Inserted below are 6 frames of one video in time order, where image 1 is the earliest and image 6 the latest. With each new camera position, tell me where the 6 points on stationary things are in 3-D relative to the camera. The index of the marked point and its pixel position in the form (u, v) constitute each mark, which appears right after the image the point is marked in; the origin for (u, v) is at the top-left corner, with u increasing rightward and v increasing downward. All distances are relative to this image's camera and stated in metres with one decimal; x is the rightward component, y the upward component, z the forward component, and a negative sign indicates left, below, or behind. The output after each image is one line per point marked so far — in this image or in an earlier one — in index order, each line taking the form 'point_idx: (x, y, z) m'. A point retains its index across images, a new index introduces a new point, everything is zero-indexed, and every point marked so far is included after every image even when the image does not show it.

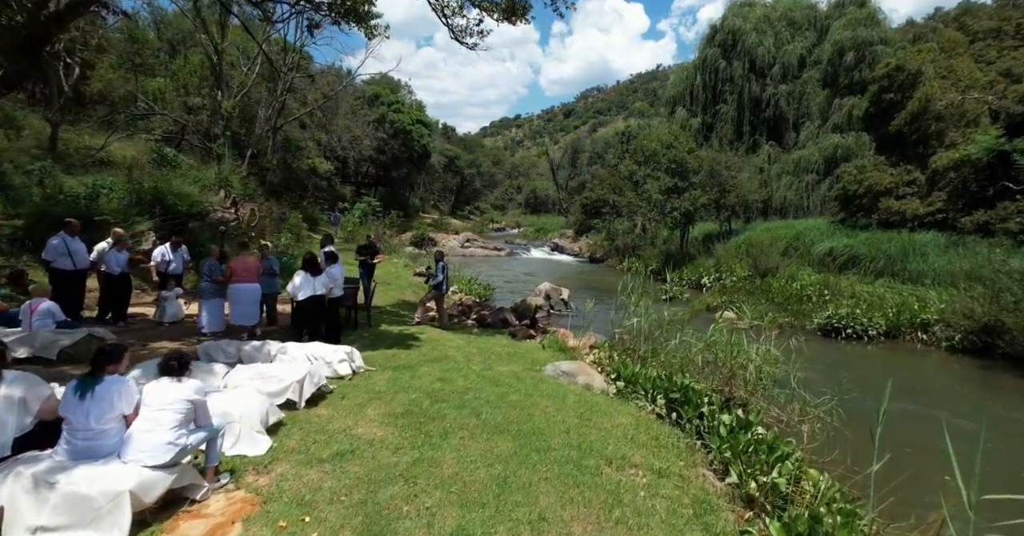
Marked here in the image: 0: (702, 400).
0: (+2.3, -1.6, +6.4) m
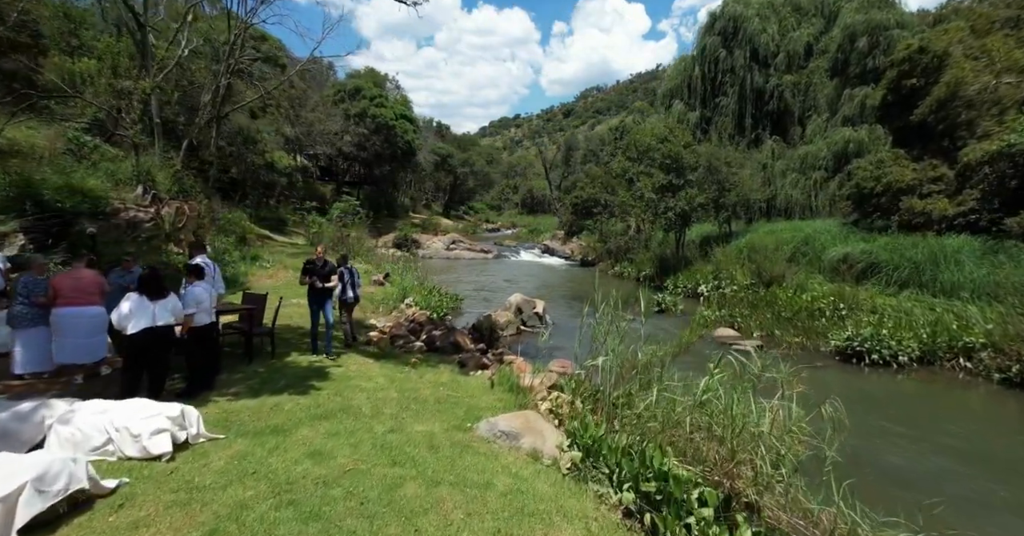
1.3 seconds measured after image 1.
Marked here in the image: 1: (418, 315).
0: (+1.4, -1.8, +4.2) m
1: (-2.2, -1.2, +12.7) m
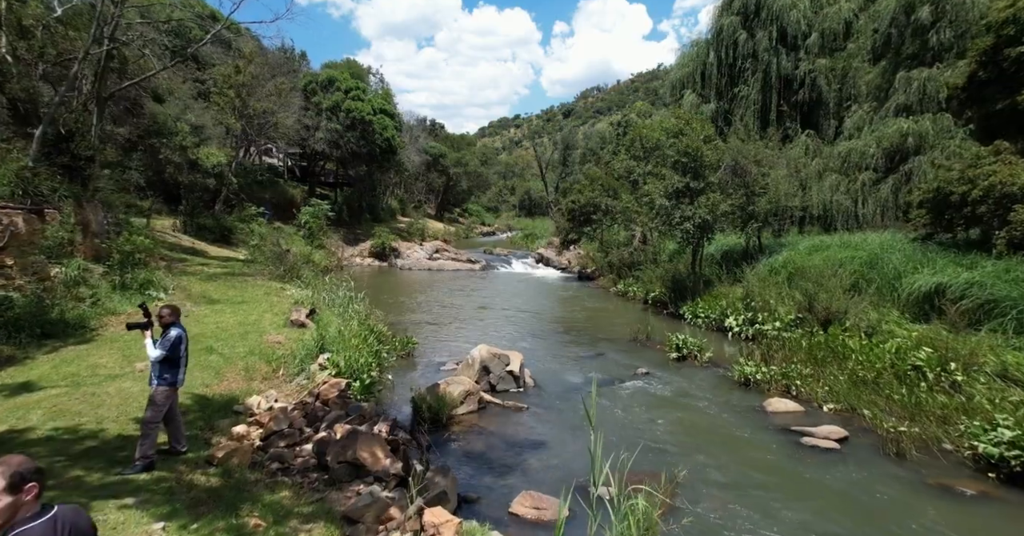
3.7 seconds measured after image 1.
0: (+0.7, -2.5, -0.1) m
1: (-2.9, -1.9, +8.4) m
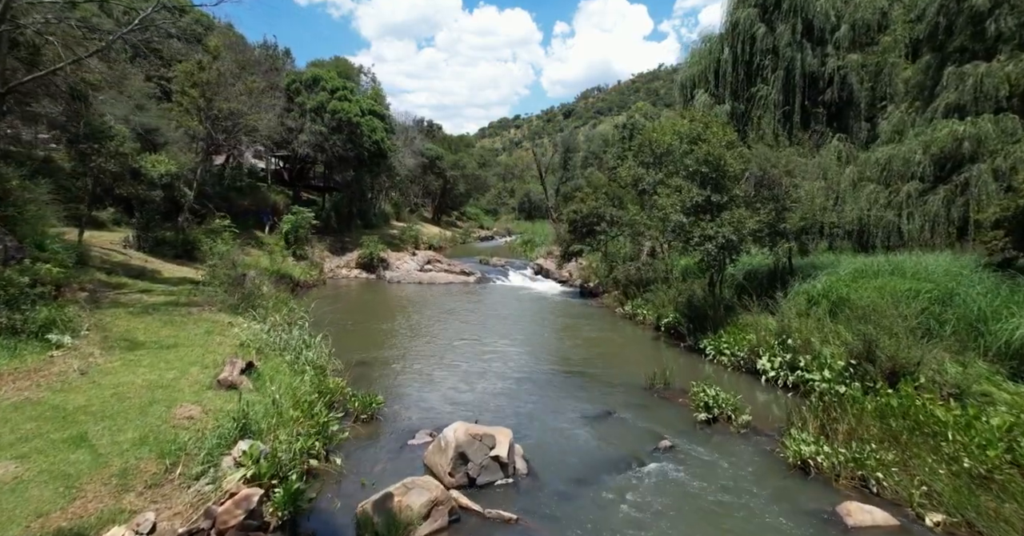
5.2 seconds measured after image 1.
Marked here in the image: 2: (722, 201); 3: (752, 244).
0: (+0.5, -3.3, -2.6) m
1: (-3.1, -2.7, +5.9) m
2: (+6.4, +2.0, +16.5) m
3: (+7.3, +0.7, +16.5) m
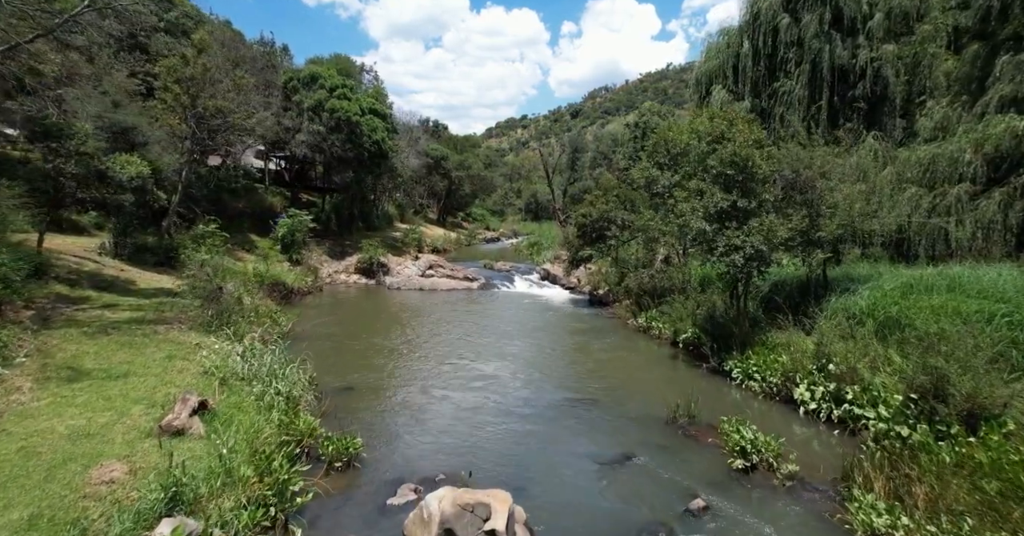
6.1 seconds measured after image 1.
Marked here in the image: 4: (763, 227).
0: (+0.3, -3.6, -4.2) m
1: (-3.1, -3.0, +4.3) m
2: (+6.5, +1.7, +14.8) m
3: (+7.5, +0.4, +14.8) m
4: (+6.7, +1.1, +14.3) m
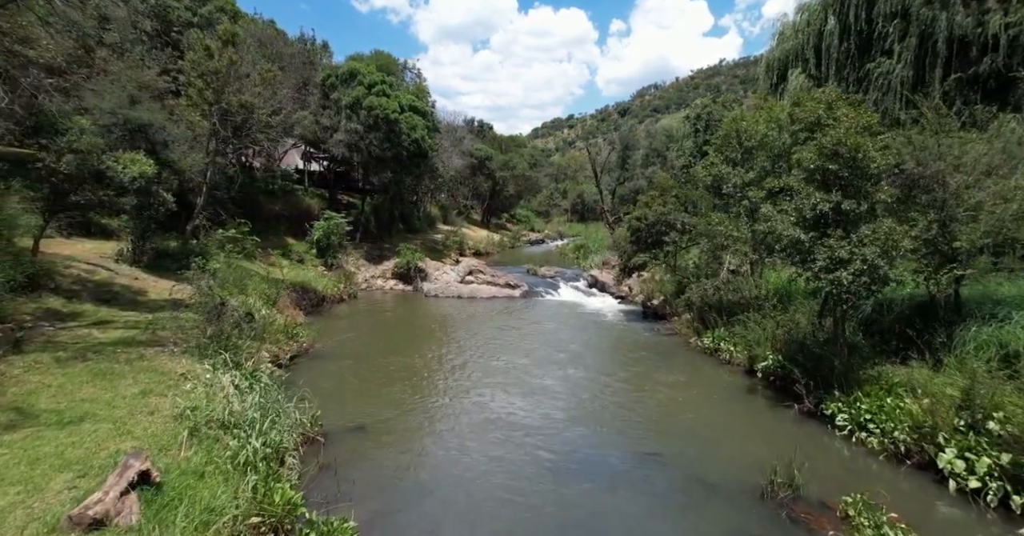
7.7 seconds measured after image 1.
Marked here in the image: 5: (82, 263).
0: (-0.2, -3.9, -6.6) m
1: (-3.0, -3.3, +2.2) m
2: (+7.6, +1.3, +11.8) m
3: (+8.5, 0.0, +11.7) m
4: (+7.7, +0.7, +11.3) m
5: (-13.0, +0.1, +16.2) m
